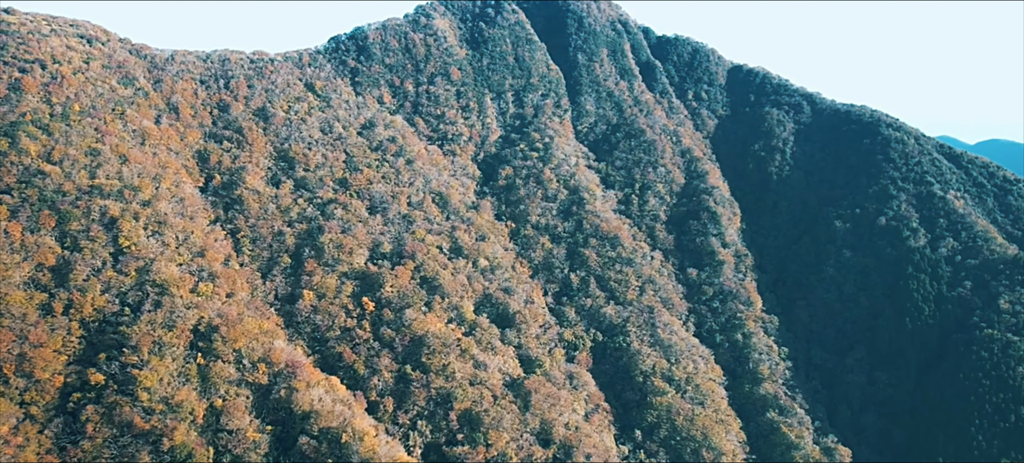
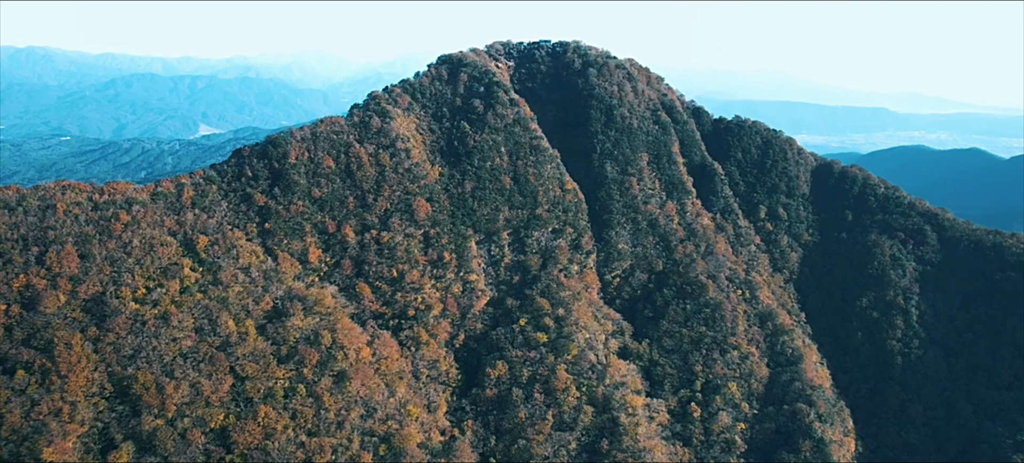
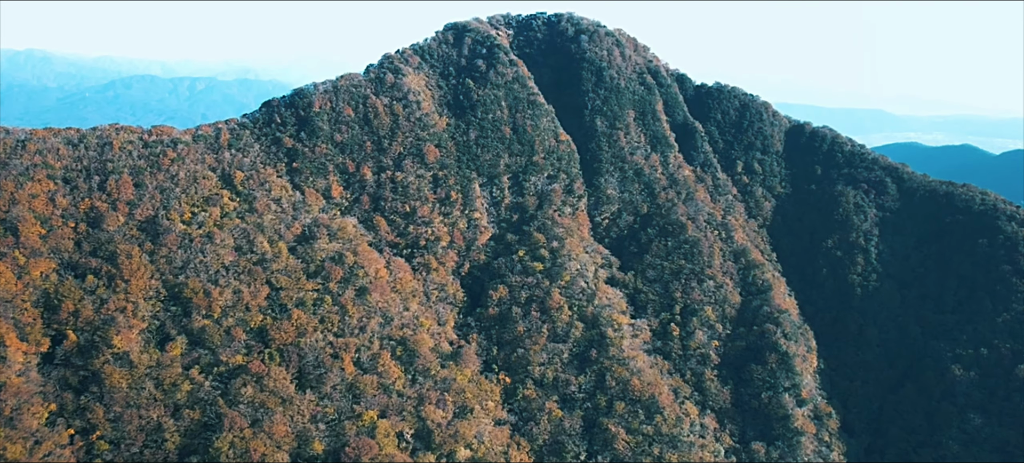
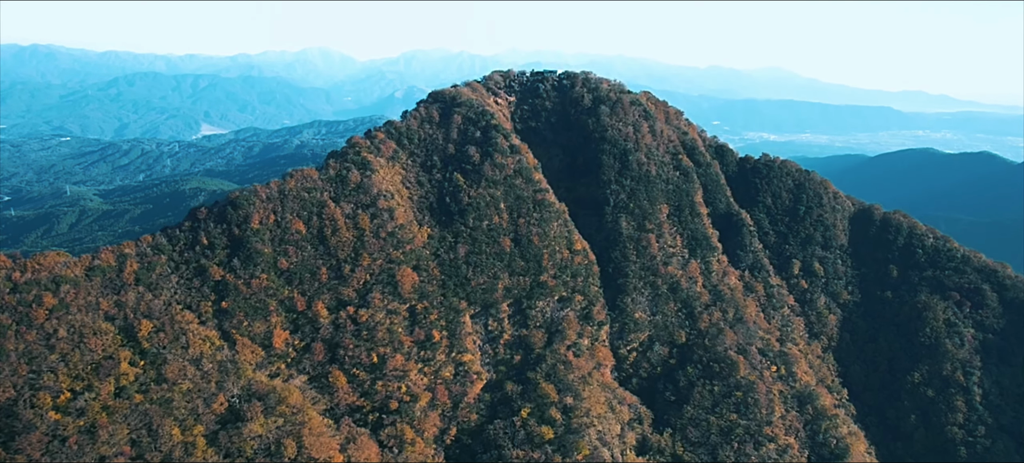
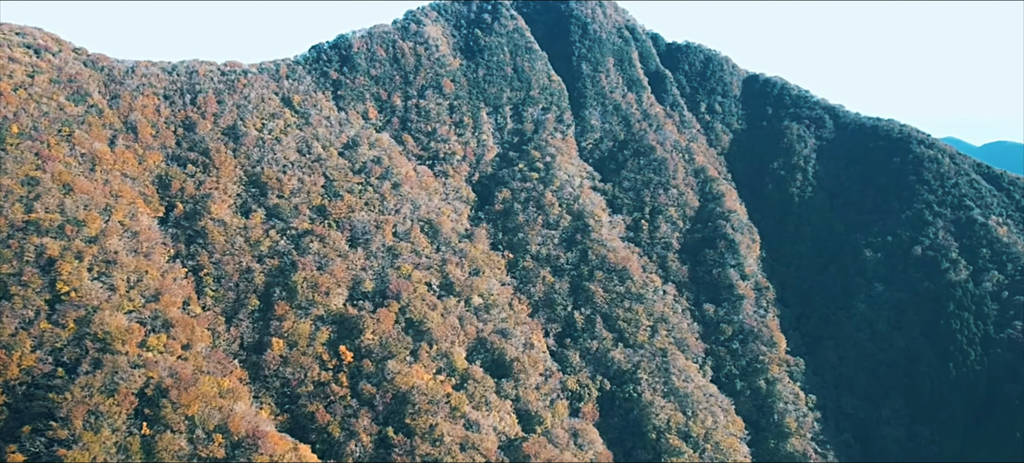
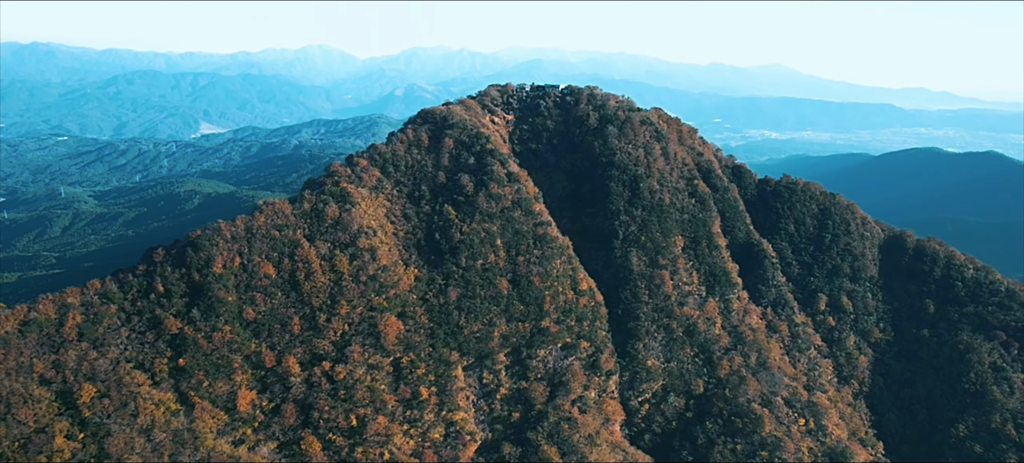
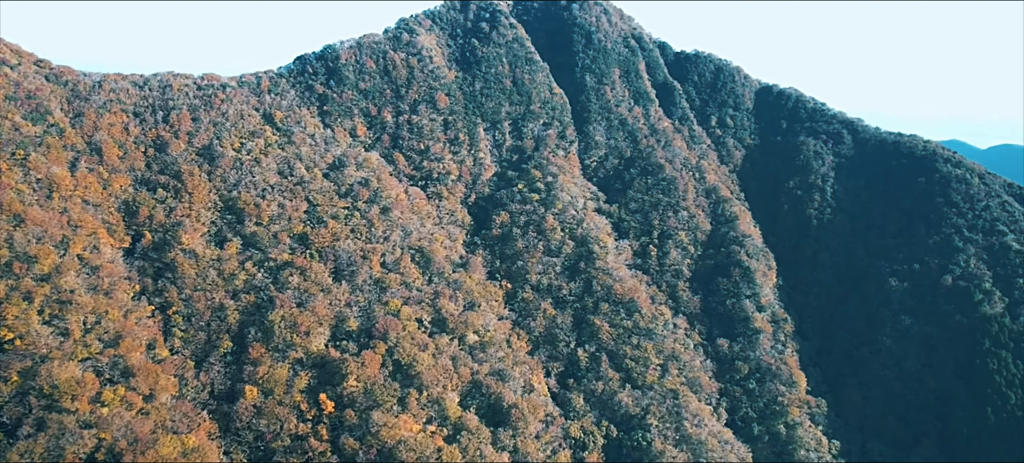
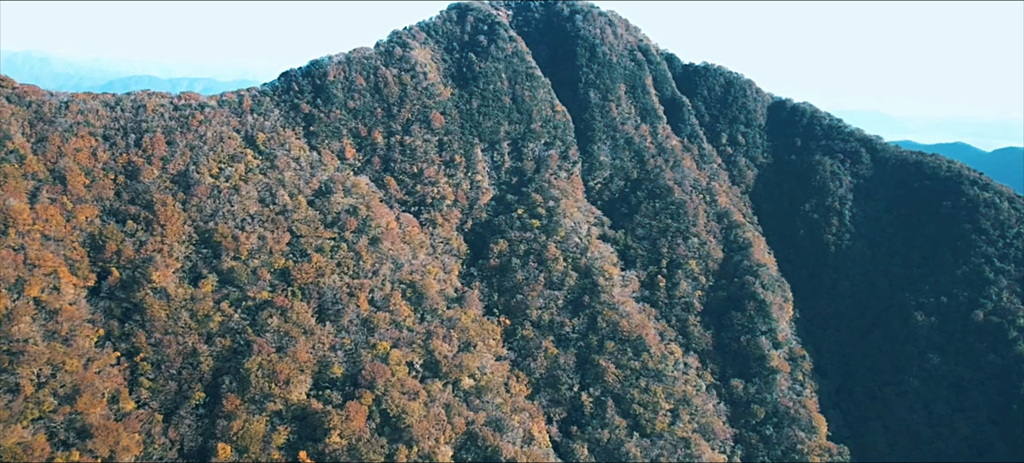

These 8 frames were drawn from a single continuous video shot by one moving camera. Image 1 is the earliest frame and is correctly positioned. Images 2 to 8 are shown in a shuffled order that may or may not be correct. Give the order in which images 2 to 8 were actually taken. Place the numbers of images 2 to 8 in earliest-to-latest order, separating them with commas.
5, 7, 8, 3, 2, 4, 6
